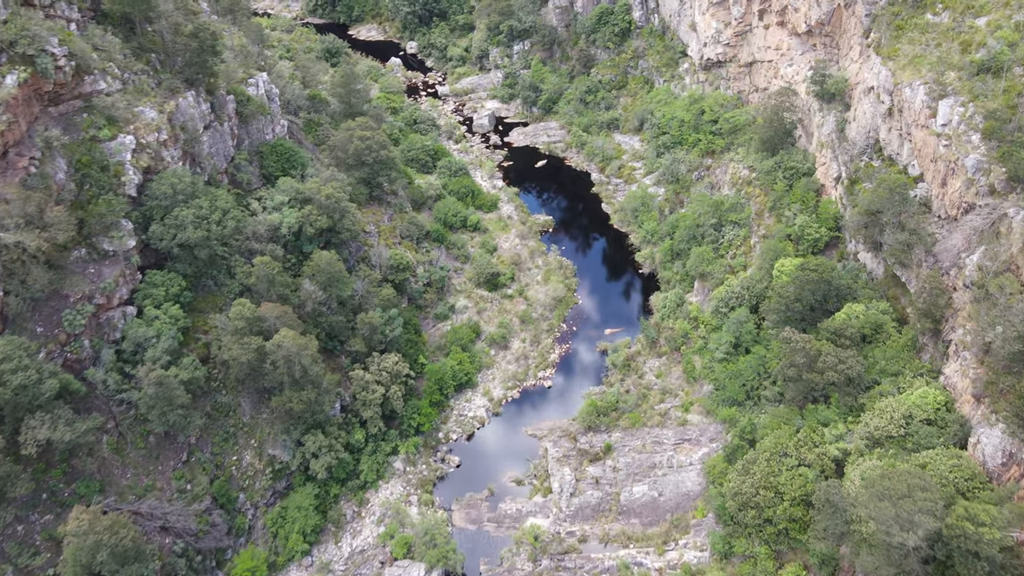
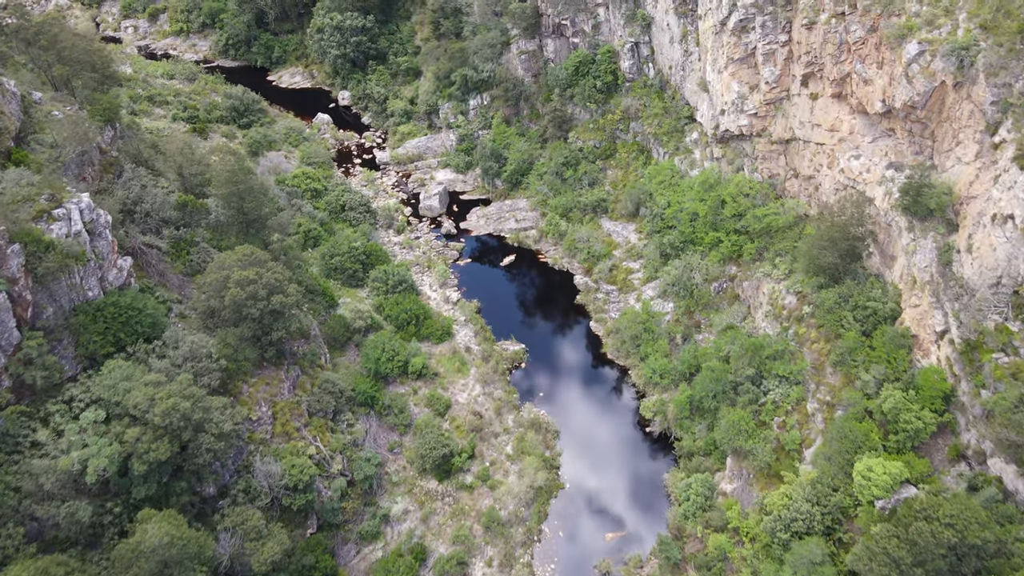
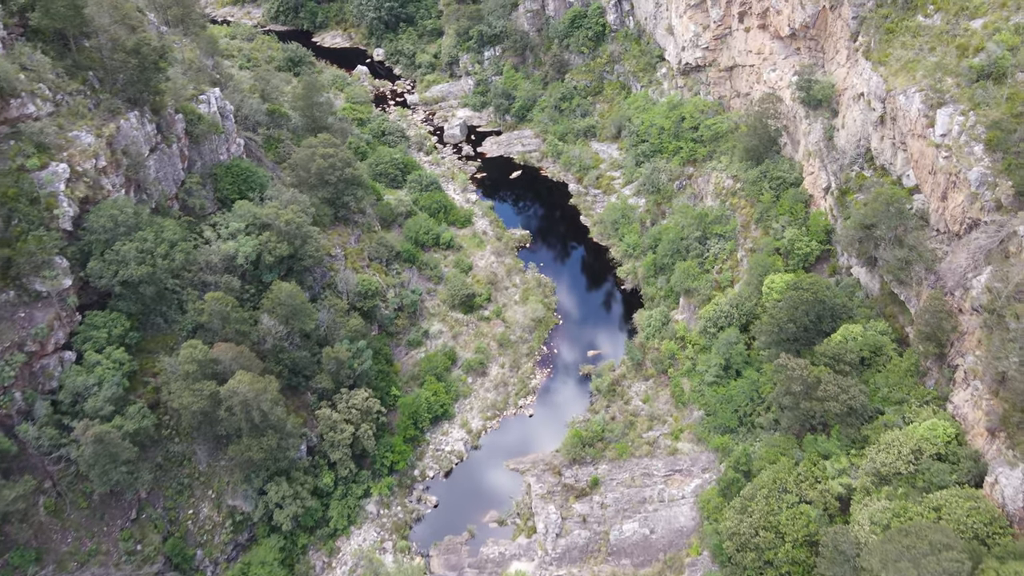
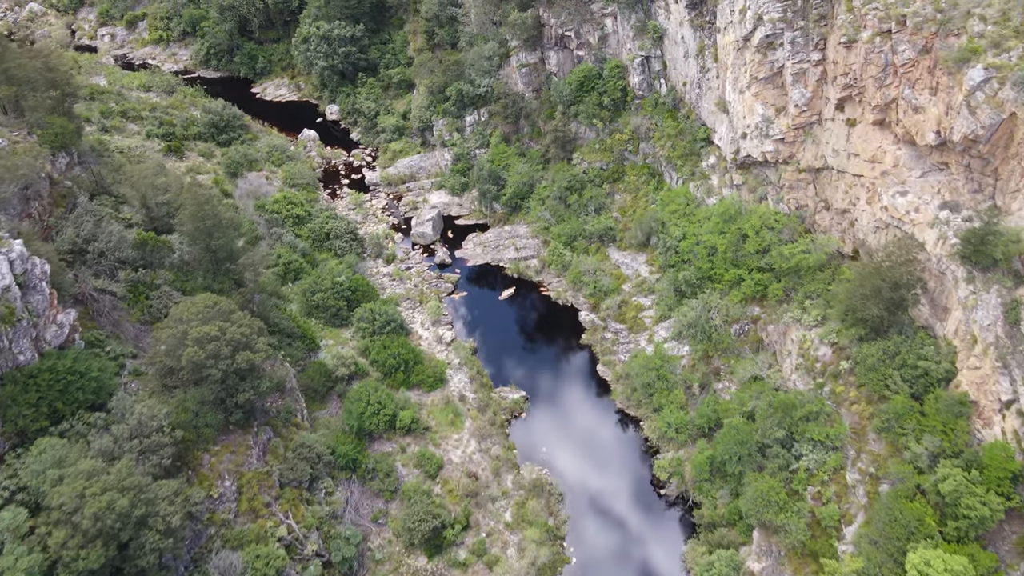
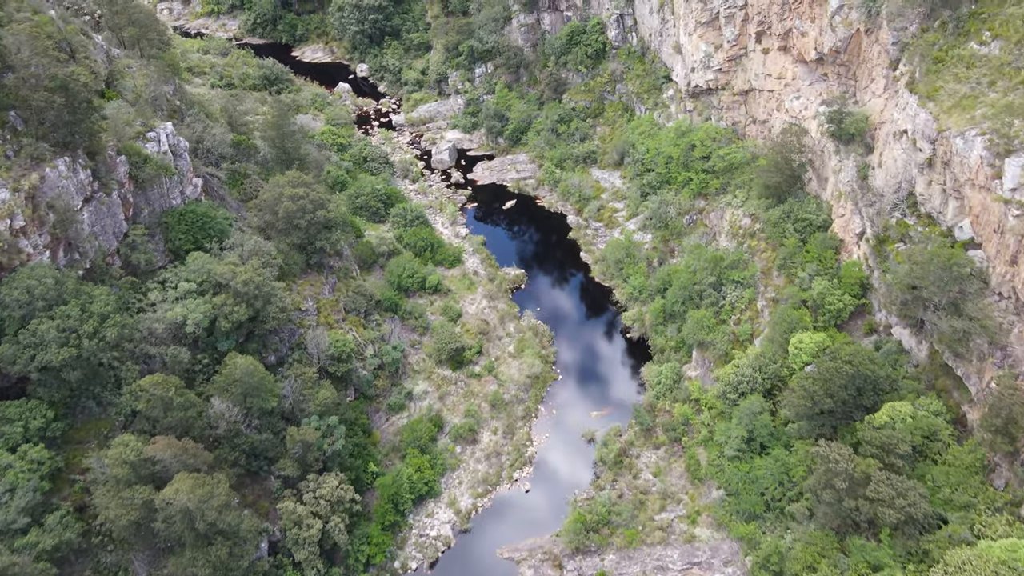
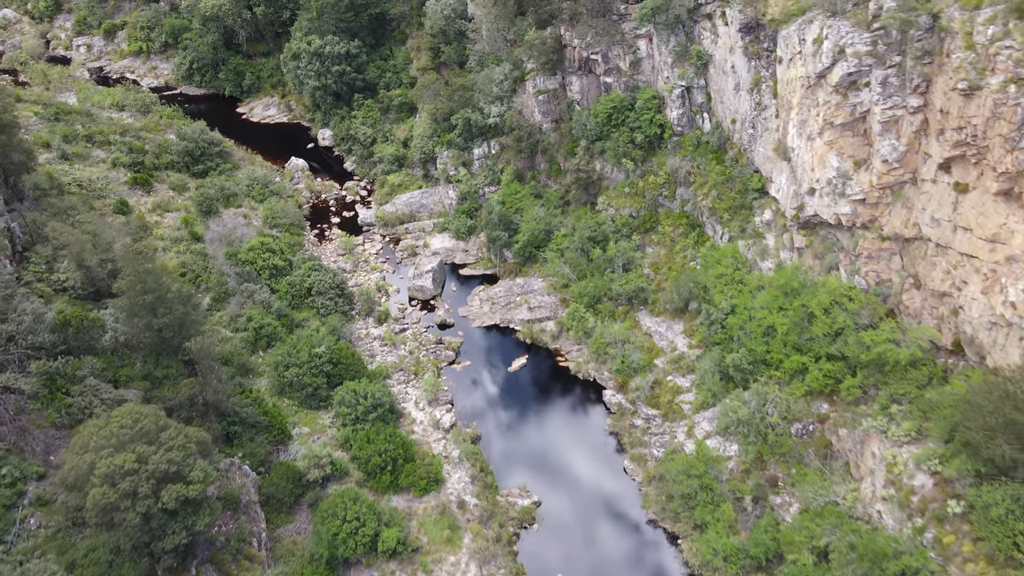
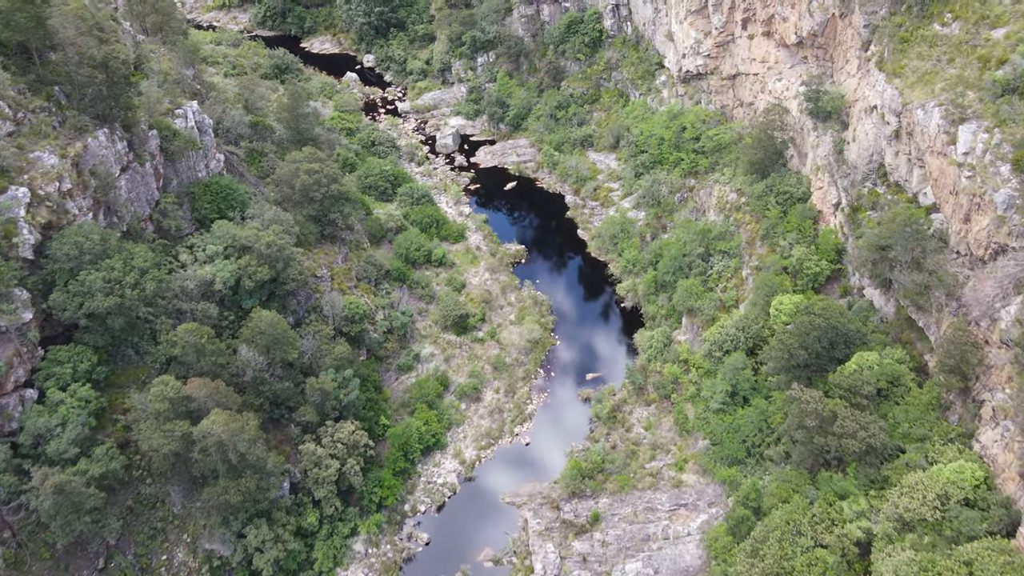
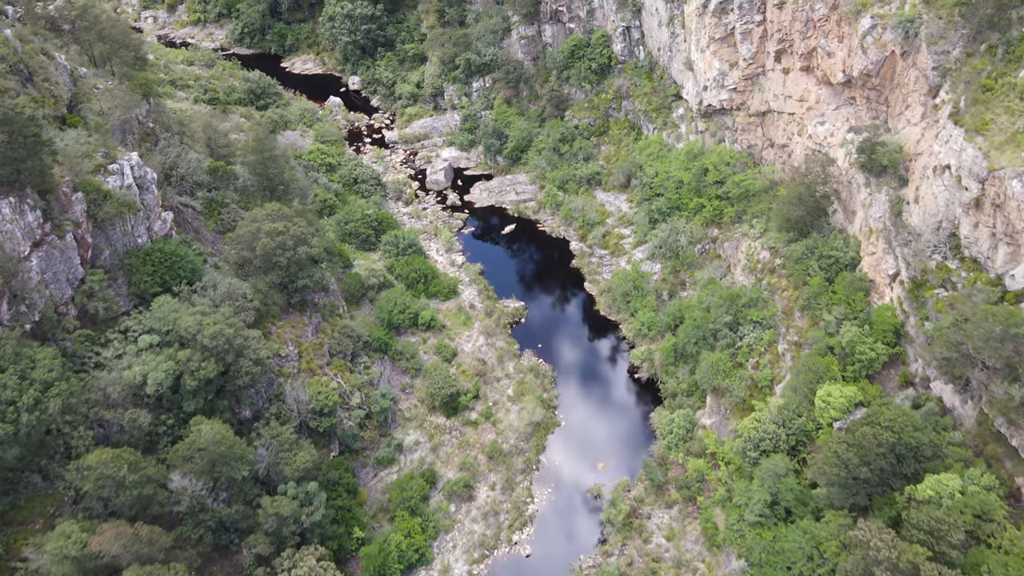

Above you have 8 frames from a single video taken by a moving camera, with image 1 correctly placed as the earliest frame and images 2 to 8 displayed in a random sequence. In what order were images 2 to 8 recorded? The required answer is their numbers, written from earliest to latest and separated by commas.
3, 7, 5, 8, 2, 4, 6
